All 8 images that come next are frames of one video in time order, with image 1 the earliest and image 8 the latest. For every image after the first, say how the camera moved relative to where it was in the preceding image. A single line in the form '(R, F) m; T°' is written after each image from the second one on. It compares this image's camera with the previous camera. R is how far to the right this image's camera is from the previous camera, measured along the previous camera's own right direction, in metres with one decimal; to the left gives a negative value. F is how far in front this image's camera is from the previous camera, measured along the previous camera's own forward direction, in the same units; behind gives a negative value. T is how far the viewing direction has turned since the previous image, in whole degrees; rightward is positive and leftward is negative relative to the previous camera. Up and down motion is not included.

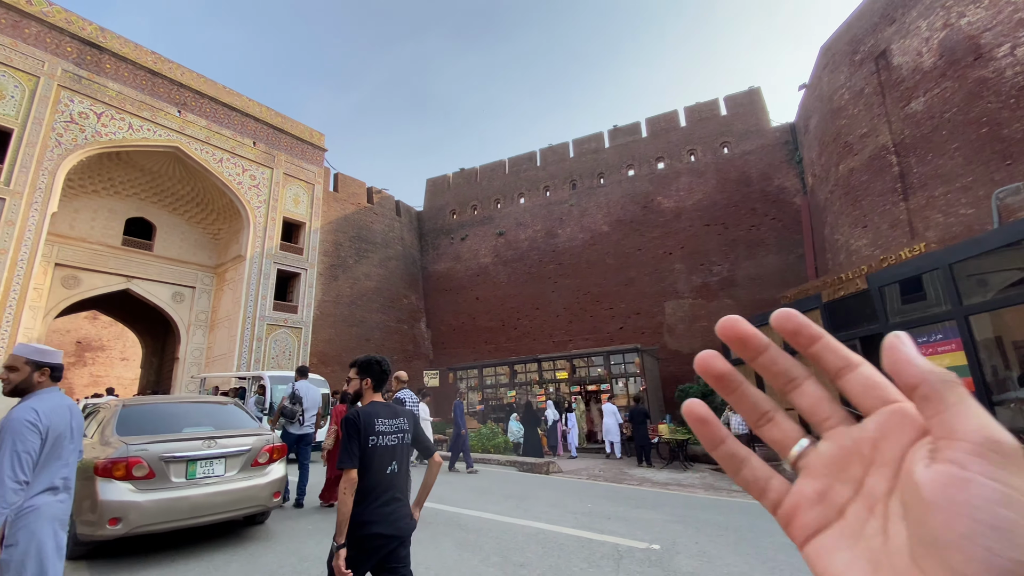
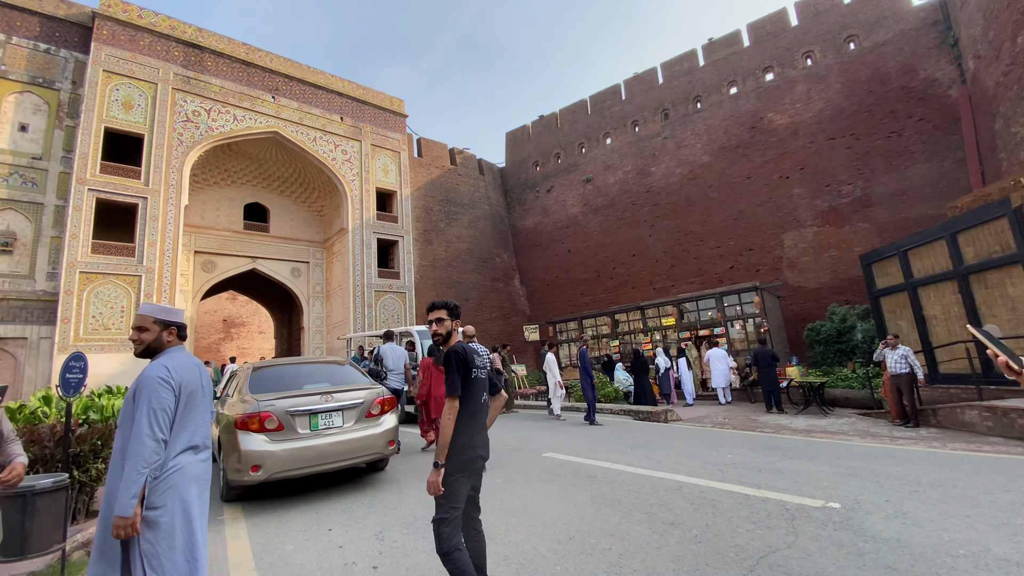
(-0.3, +0.6) m; -11°
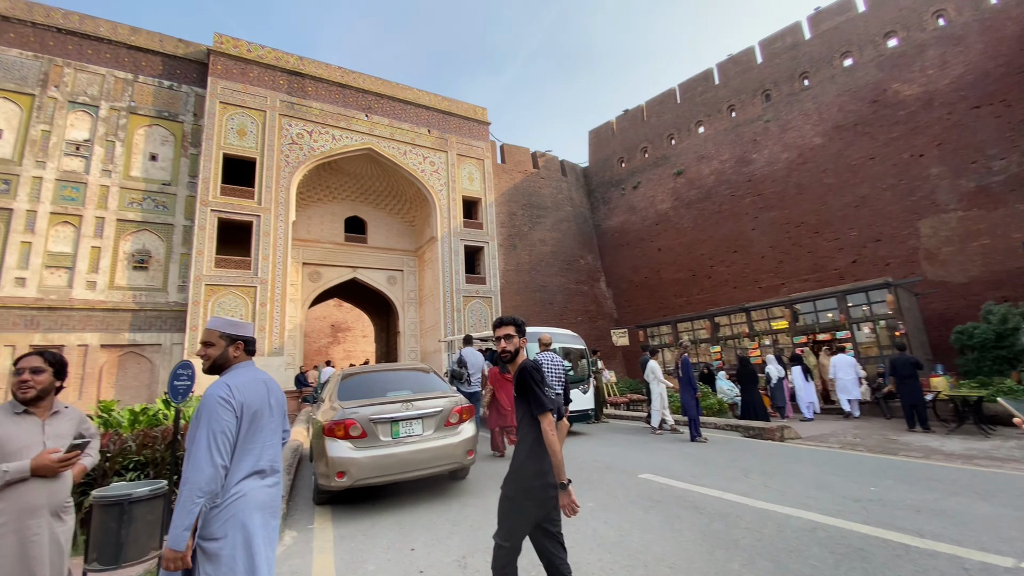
(0.0, +0.4) m; -10°
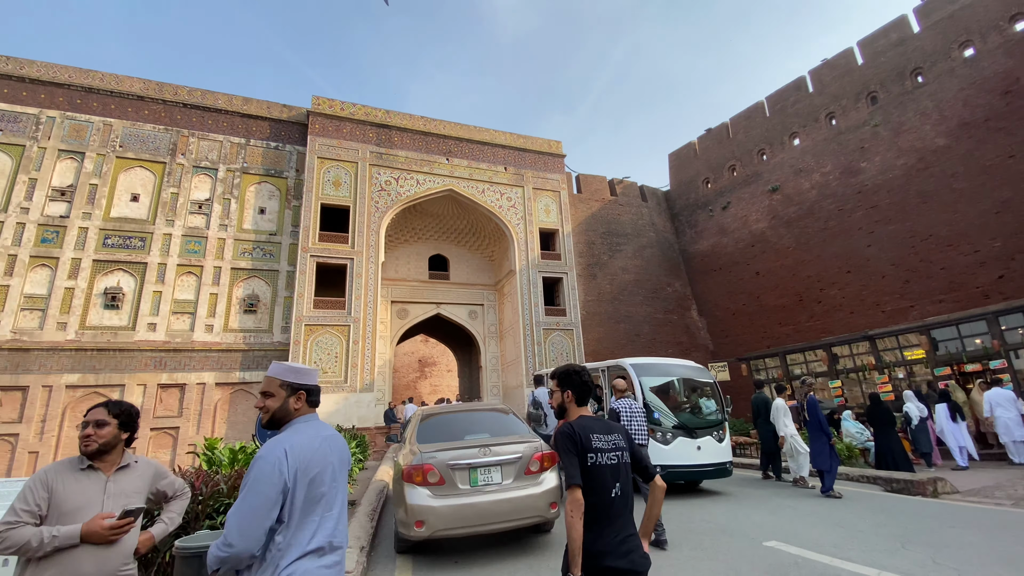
(0.0, +0.4) m; -10°
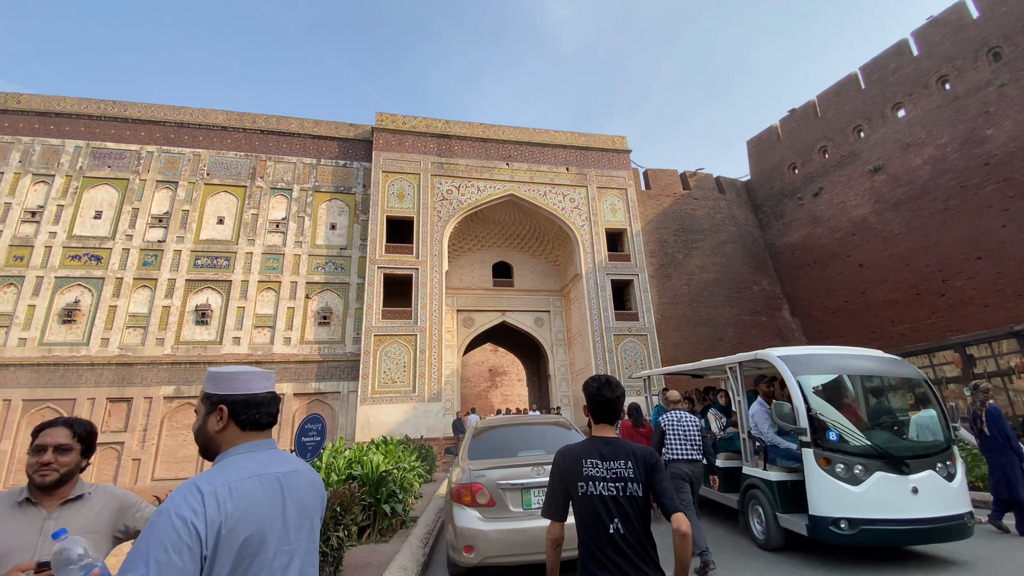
(+0.1, +0.6) m; -9°
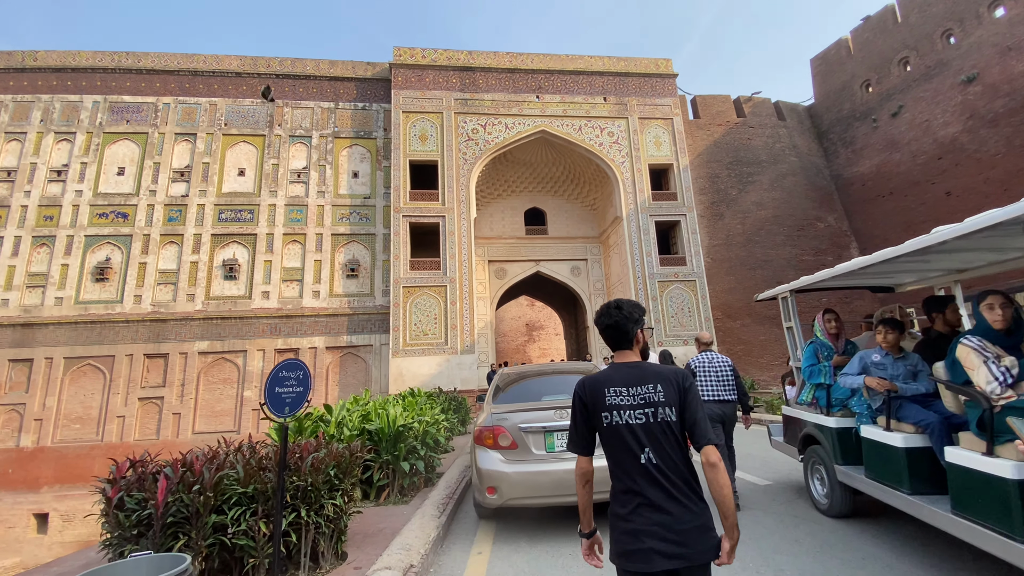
(+0.1, +0.9) m; -5°
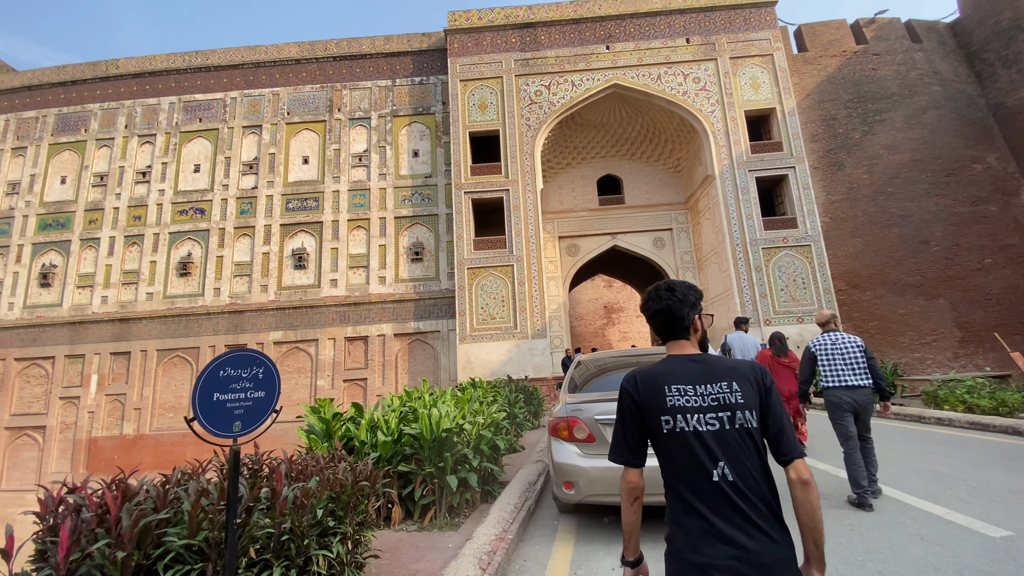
(+0.1, +1.2) m; -9°
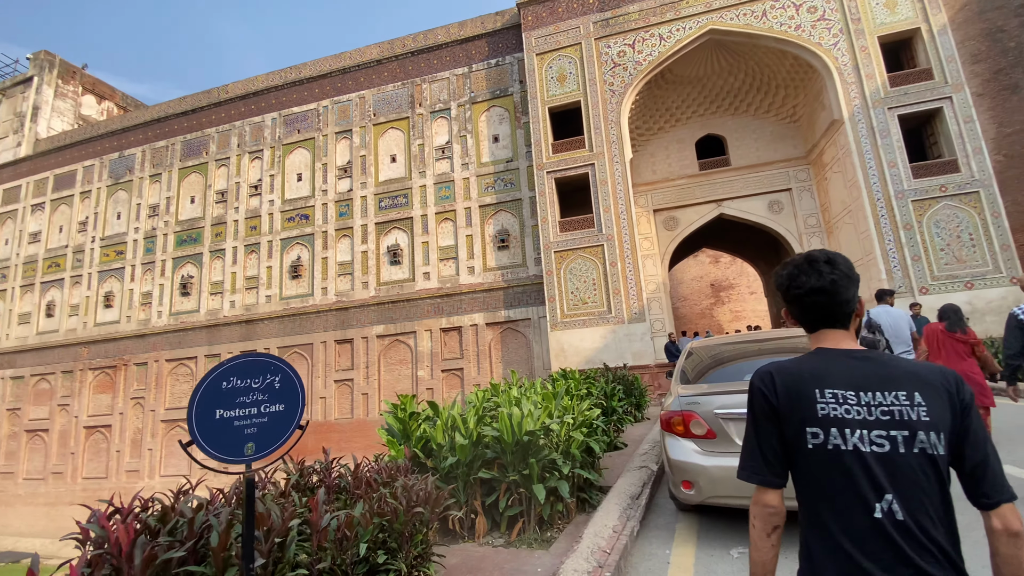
(+0.1, +0.6) m; -12°
